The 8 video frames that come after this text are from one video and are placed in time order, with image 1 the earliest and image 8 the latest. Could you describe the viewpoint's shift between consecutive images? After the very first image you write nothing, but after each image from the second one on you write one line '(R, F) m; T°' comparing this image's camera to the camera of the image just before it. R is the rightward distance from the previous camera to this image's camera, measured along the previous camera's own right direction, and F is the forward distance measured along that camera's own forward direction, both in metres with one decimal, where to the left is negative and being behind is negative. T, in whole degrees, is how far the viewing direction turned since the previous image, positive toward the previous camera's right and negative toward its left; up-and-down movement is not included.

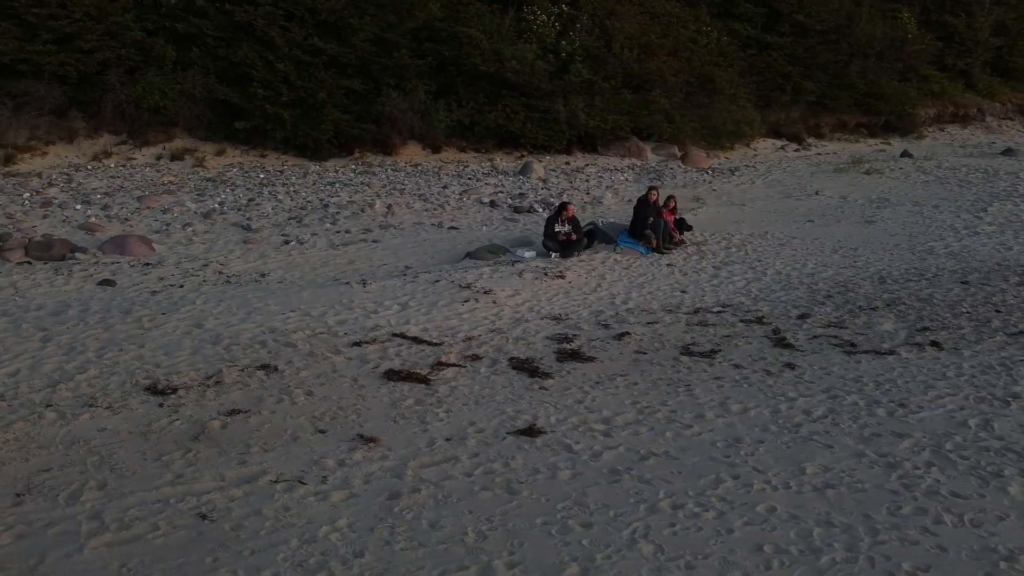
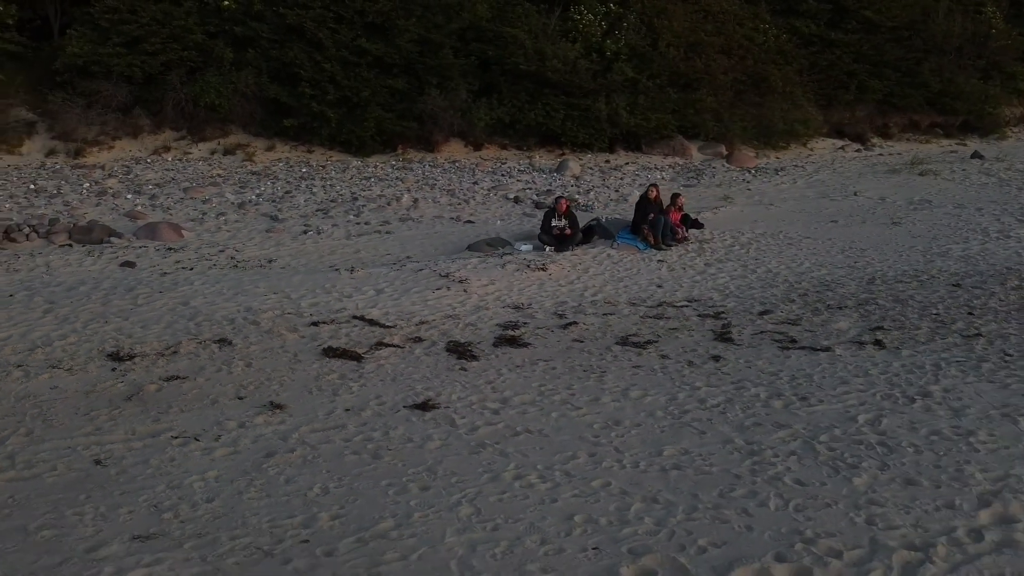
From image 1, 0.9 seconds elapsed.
(+1.4, -0.2) m; -7°
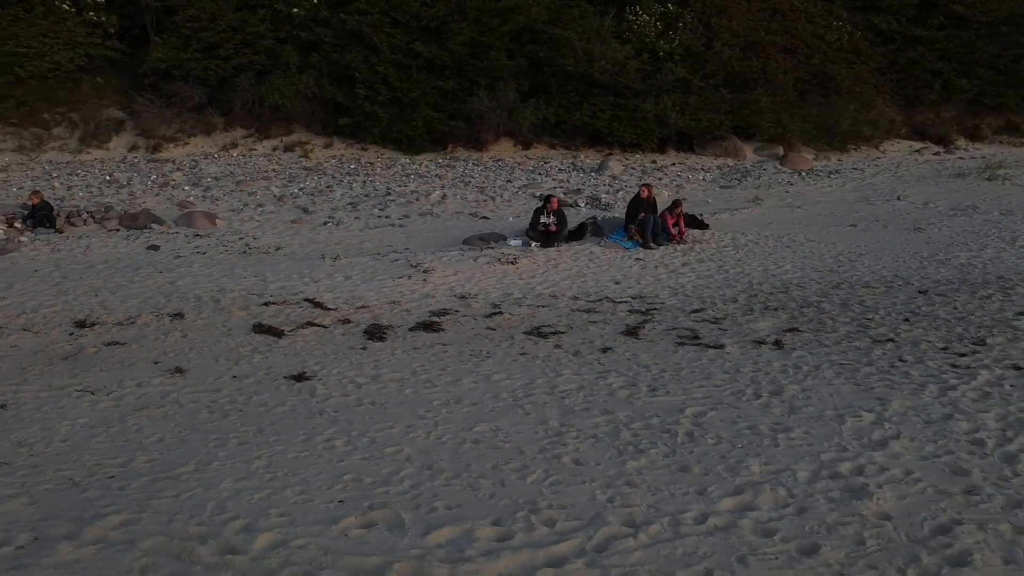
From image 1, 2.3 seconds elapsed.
(+2.0, -0.3) m; -9°
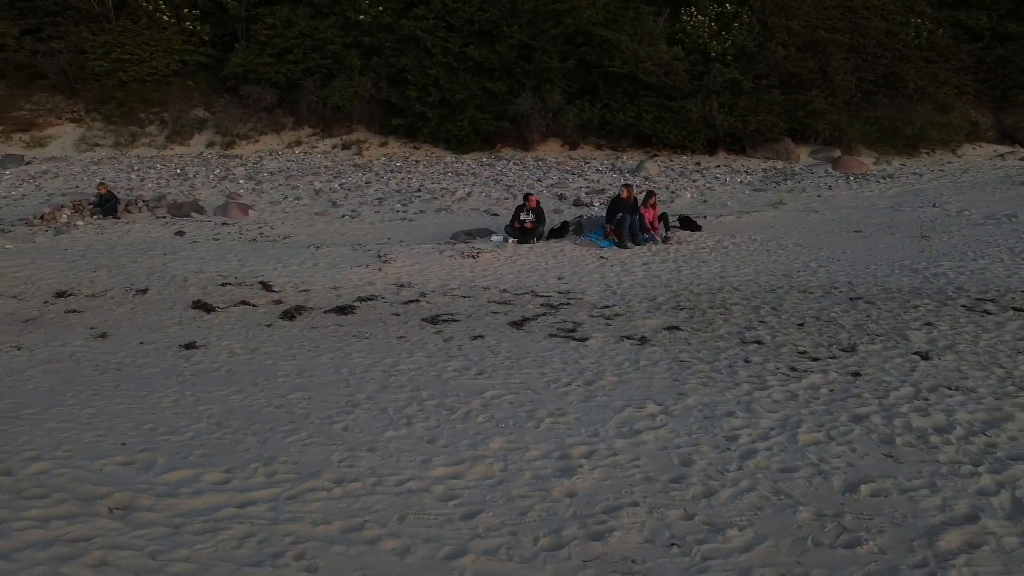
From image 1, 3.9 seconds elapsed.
(+2.4, -0.3) m; -10°
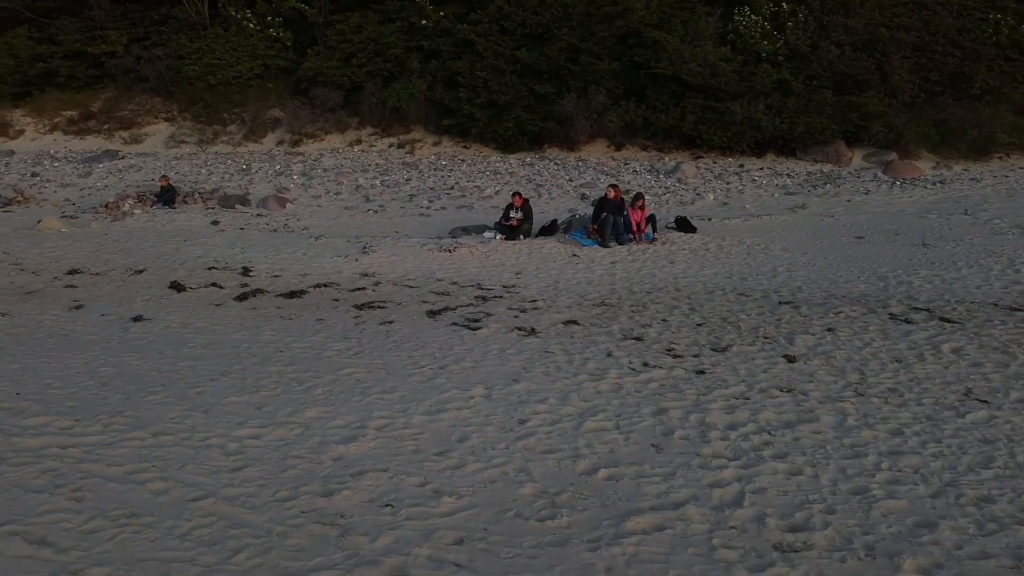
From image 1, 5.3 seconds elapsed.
(+2.2, -0.3) m; -9°
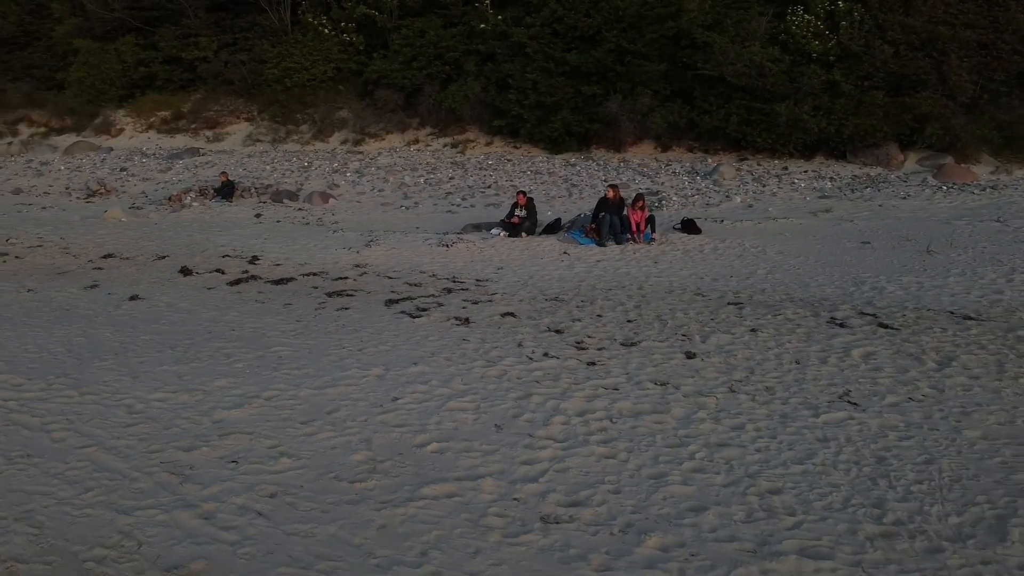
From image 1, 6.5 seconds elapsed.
(+1.7, -0.3) m; -8°
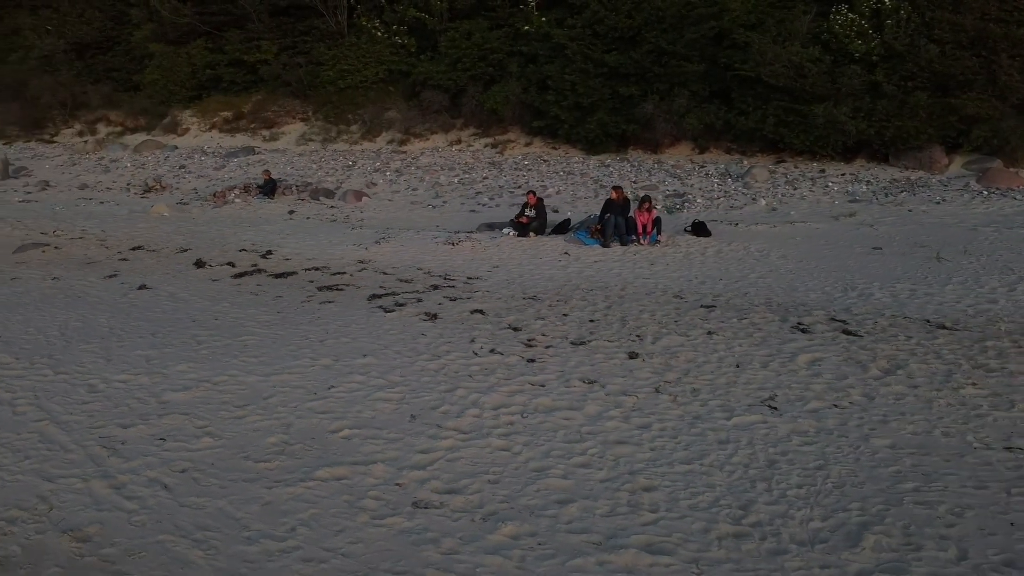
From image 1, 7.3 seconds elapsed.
(+1.1, -0.1) m; -6°
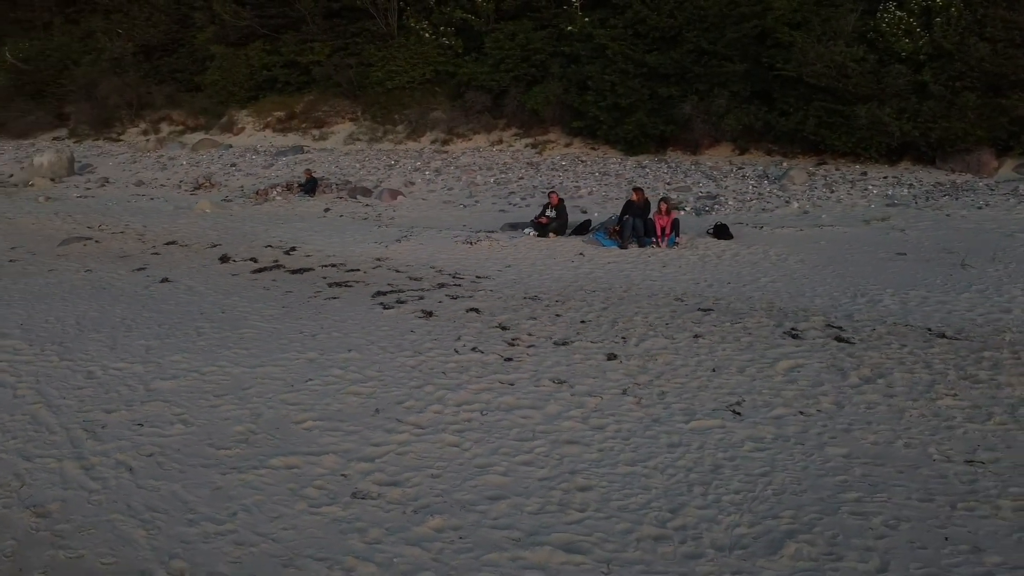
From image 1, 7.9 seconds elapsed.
(+0.7, -0.1) m; -5°
